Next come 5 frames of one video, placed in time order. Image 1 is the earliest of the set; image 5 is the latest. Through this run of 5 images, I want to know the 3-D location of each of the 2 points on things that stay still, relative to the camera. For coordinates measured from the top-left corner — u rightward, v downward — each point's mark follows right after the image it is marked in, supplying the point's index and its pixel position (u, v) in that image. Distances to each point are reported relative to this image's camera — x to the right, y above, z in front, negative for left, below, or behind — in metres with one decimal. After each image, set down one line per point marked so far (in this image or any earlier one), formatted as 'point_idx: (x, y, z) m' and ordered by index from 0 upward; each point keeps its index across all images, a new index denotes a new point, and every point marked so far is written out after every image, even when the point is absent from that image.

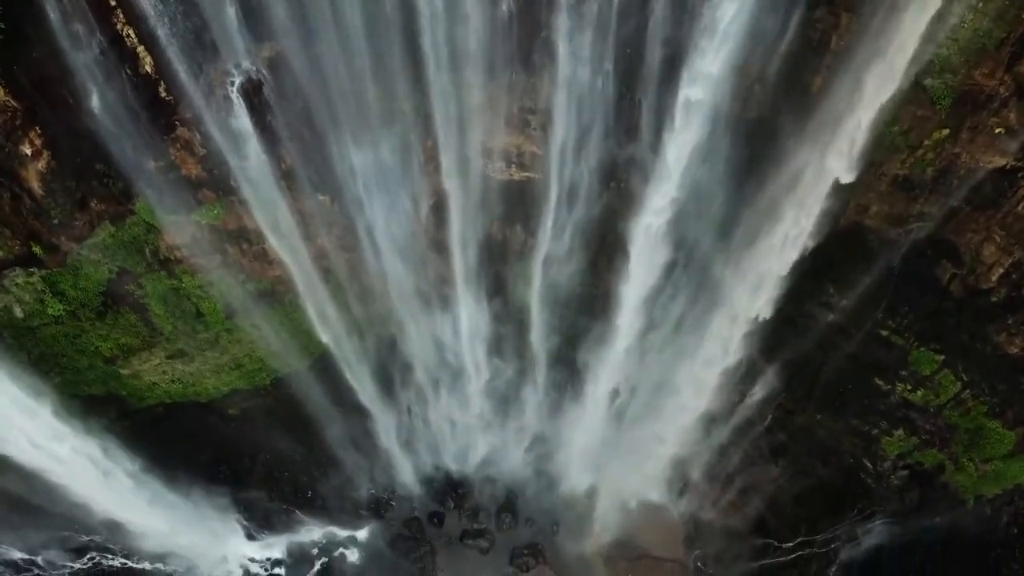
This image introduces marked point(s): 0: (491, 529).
0: (-0.4, -4.1, +11.8) m
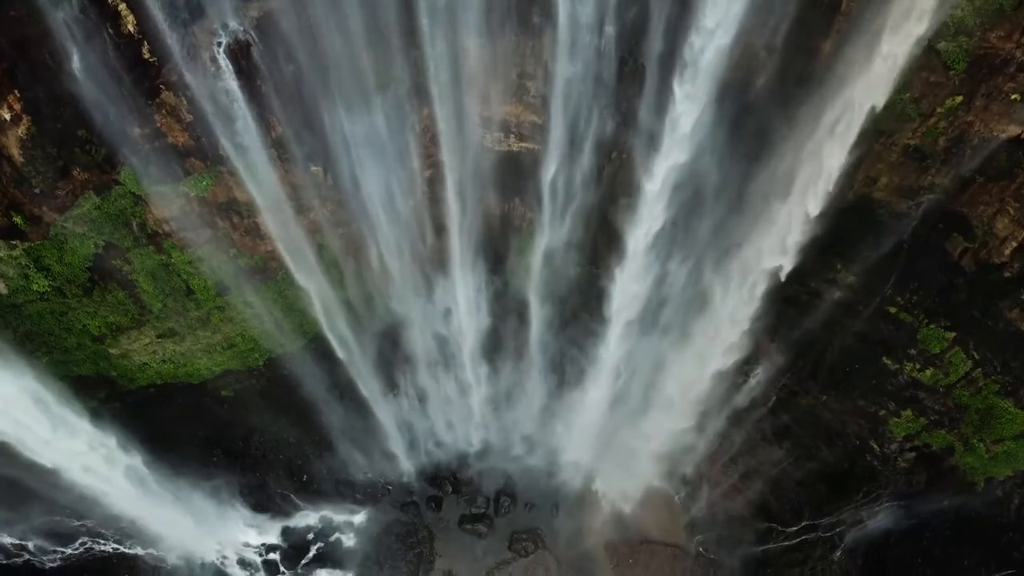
0: (-0.4, -3.7, +11.6) m
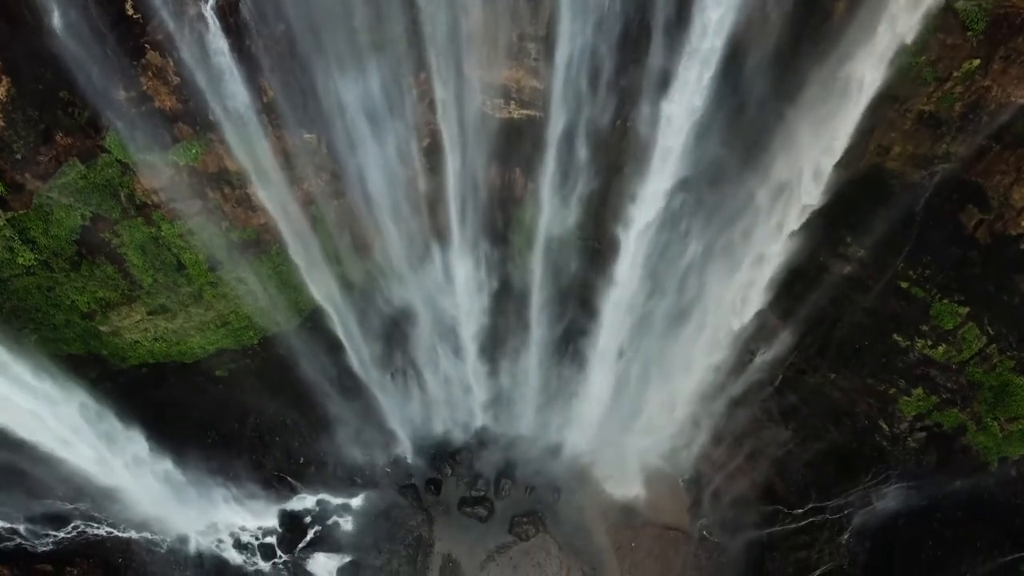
0: (-0.4, -3.4, +11.3) m
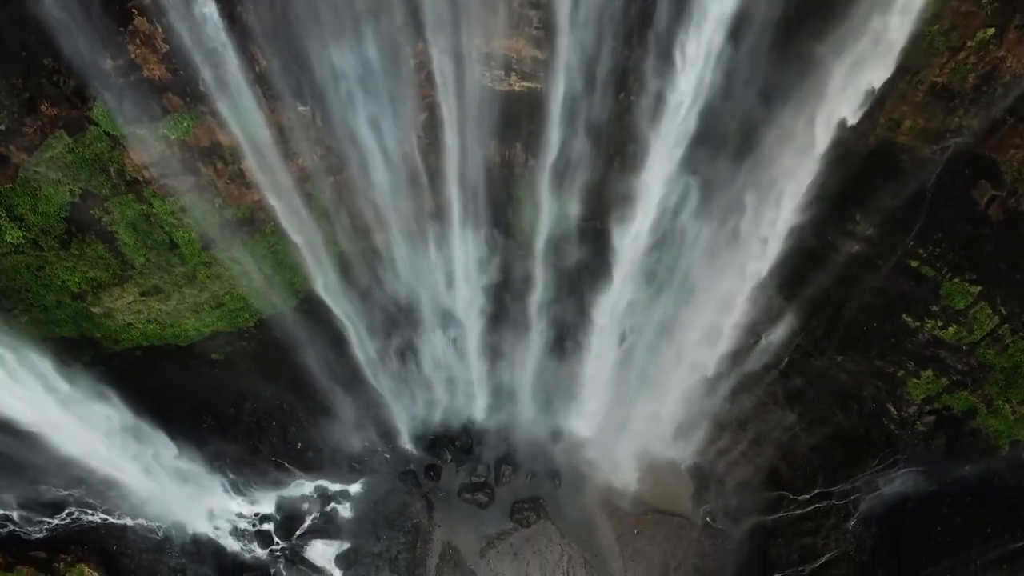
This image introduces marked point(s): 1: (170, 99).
0: (-0.4, -3.1, +11.2) m
1: (-3.8, +2.0, +7.8) m
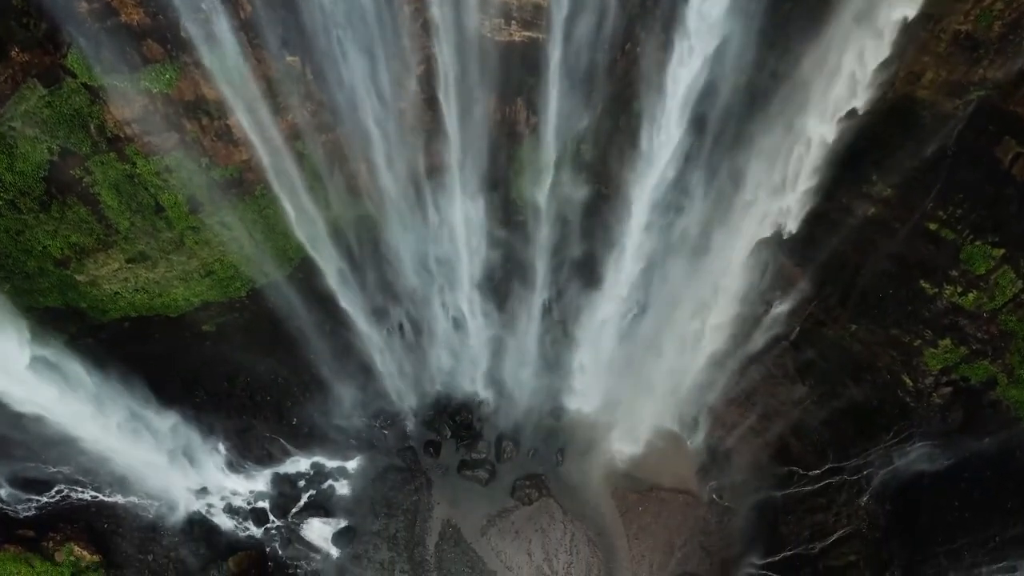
0: (-0.3, -2.6, +10.8) m
1: (-3.8, +2.5, +7.4) m
